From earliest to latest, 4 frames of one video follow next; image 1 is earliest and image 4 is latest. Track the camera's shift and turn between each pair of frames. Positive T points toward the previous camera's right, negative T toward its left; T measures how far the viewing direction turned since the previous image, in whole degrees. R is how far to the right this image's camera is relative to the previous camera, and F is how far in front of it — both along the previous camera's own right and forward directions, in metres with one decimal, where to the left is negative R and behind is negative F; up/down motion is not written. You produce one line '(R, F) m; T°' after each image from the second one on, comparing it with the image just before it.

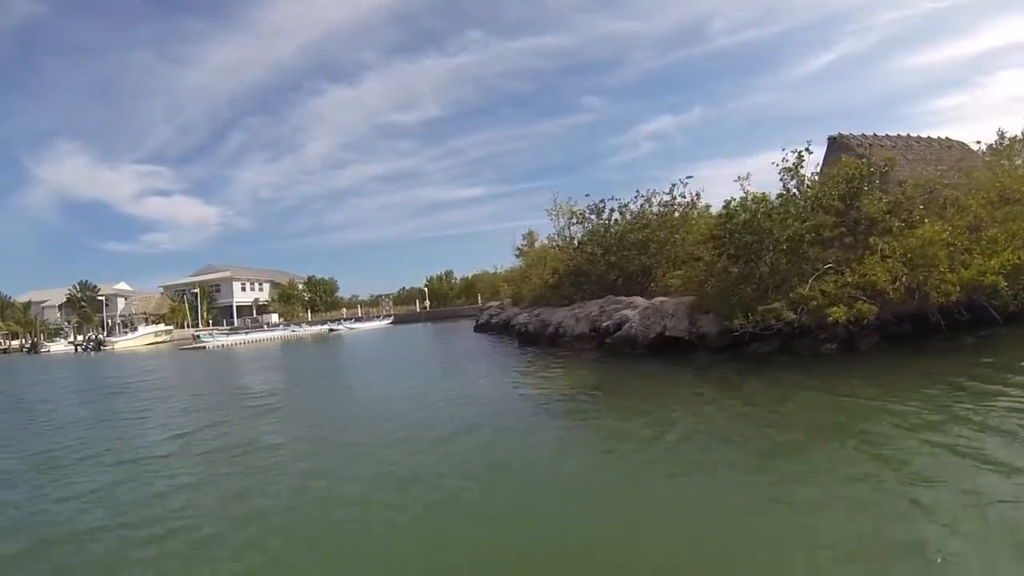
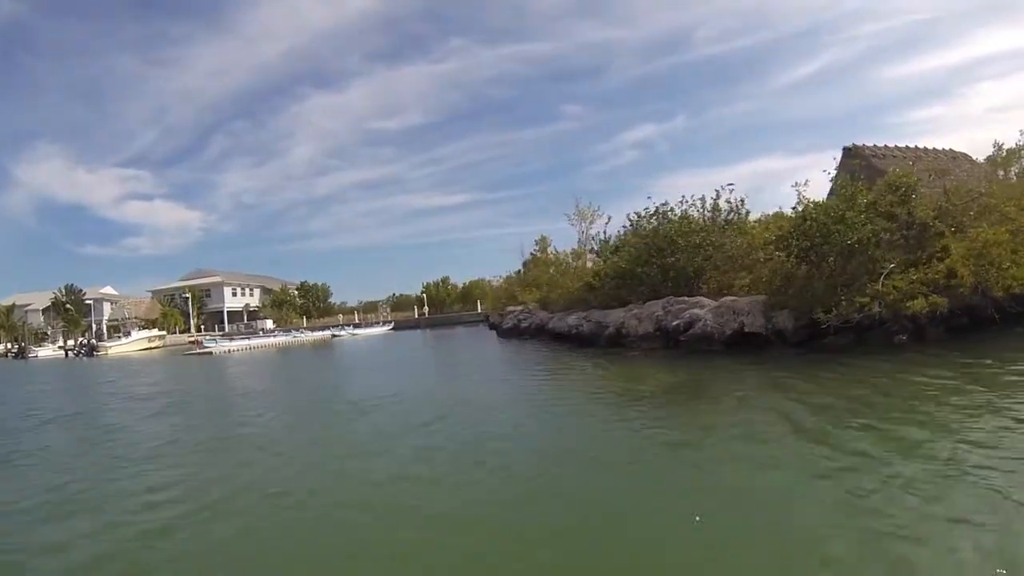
(-1.5, -0.5) m; +2°
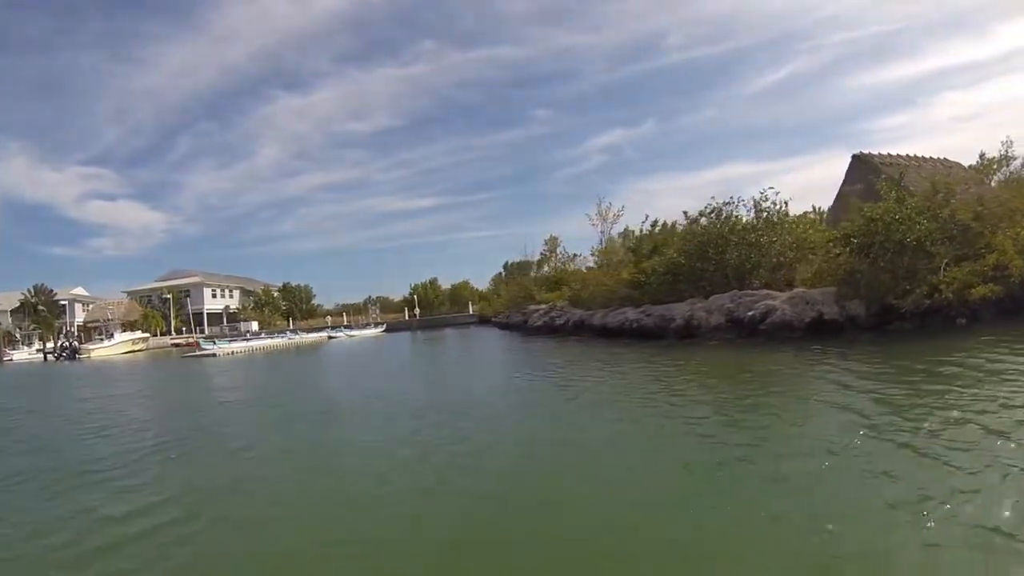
(-2.1, -0.7) m; +3°
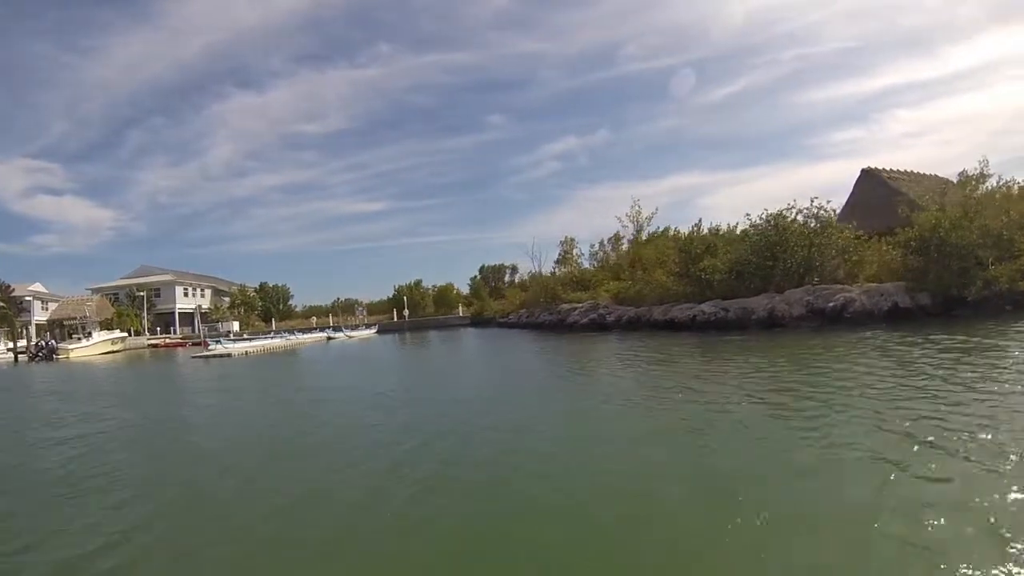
(-3.3, -1.2) m; +4°
